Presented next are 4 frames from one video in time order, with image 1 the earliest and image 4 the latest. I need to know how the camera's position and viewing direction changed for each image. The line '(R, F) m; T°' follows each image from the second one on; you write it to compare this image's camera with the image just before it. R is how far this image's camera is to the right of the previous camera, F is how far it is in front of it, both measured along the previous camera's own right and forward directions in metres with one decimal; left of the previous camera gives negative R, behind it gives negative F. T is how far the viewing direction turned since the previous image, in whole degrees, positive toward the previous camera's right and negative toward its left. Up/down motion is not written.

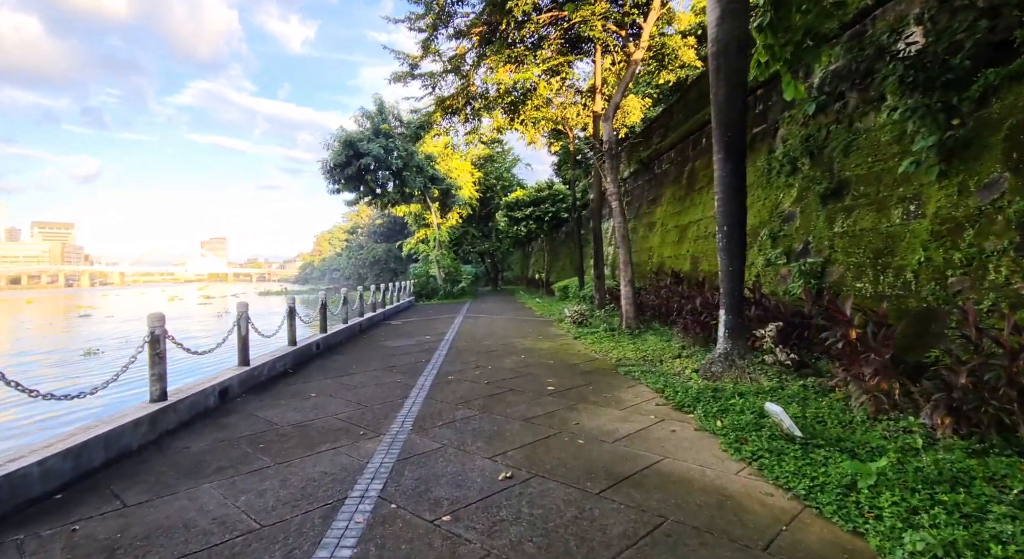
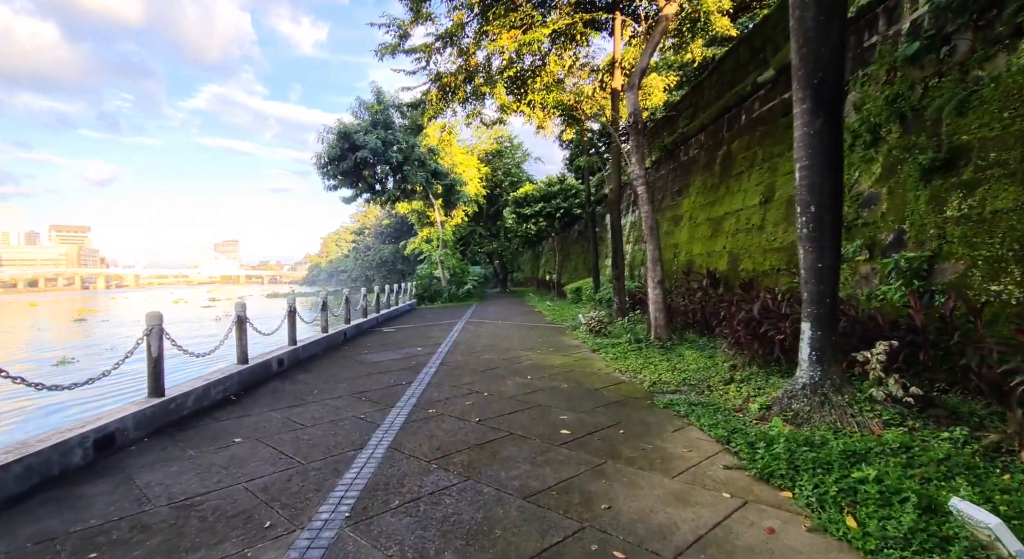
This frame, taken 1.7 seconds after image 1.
(+0.1, +1.5) m; -1°
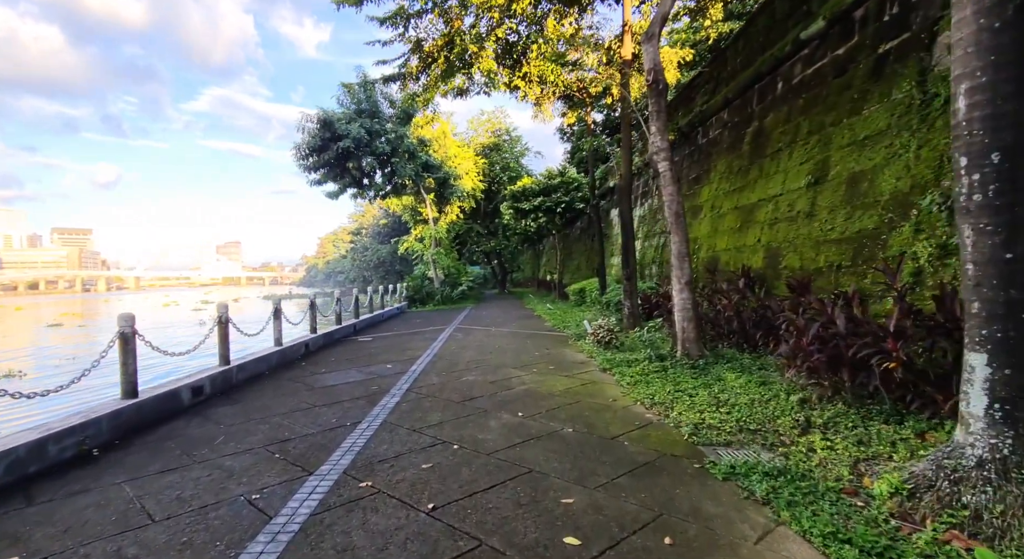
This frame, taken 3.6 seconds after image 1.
(+0.1, +1.6) m; 0°
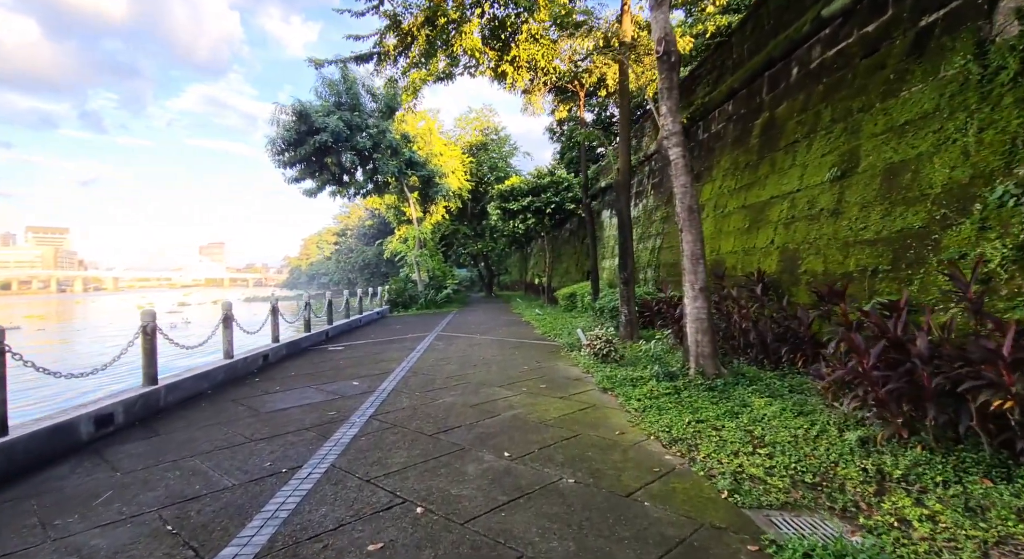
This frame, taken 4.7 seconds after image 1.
(0.0, +0.9) m; +1°
